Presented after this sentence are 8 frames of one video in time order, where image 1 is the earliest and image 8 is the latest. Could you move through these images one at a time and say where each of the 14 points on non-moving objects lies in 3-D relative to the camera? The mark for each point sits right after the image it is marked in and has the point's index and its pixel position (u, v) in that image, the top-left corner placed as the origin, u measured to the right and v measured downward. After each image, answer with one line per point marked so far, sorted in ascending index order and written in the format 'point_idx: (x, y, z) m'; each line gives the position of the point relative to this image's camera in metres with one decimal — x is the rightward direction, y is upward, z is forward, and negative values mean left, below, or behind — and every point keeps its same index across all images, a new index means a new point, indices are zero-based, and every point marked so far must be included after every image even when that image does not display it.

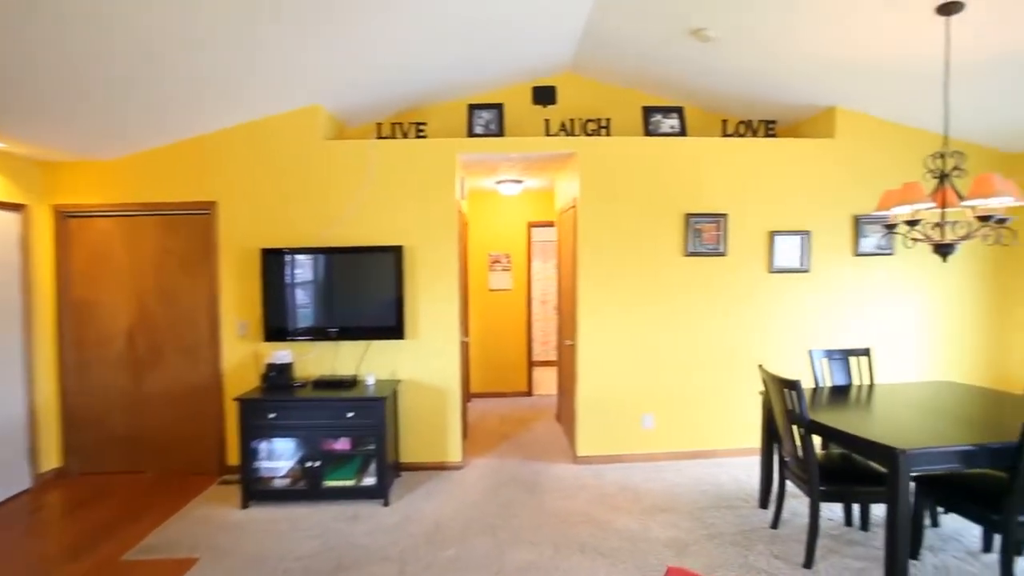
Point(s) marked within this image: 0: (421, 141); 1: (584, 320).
0: (-0.7, +1.1, +3.9) m
1: (+0.6, -0.3, +4.1) m
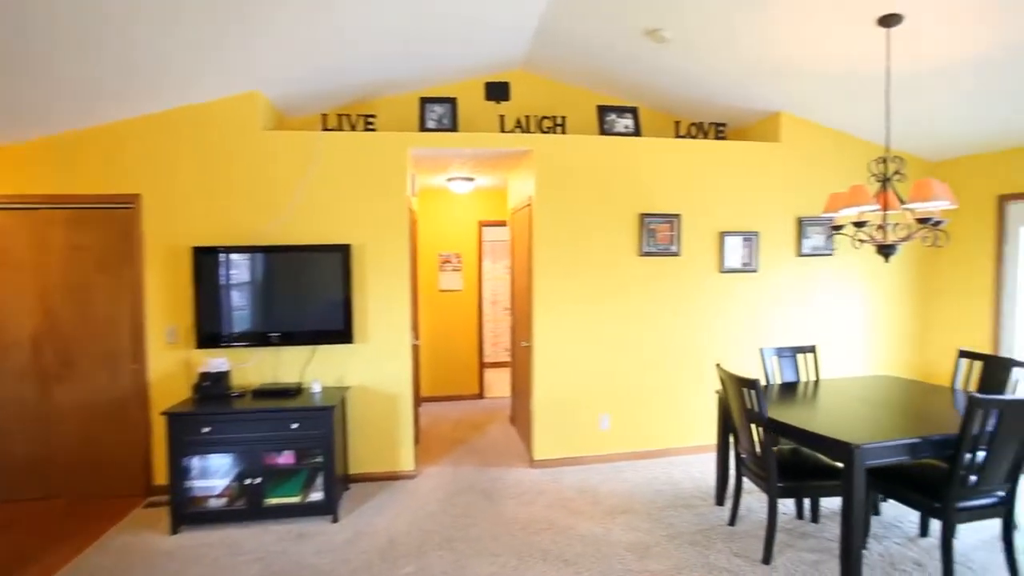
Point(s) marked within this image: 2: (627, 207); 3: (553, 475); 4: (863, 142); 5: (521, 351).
0: (-1.0, +1.1, +3.7) m
1: (+0.2, -0.3, +4.0) m
2: (+0.9, +0.7, +4.1) m
3: (+0.3, -1.4, +3.9) m
4: (+3.0, +1.3, +4.5) m
5: (+0.1, -0.6, +4.6) m
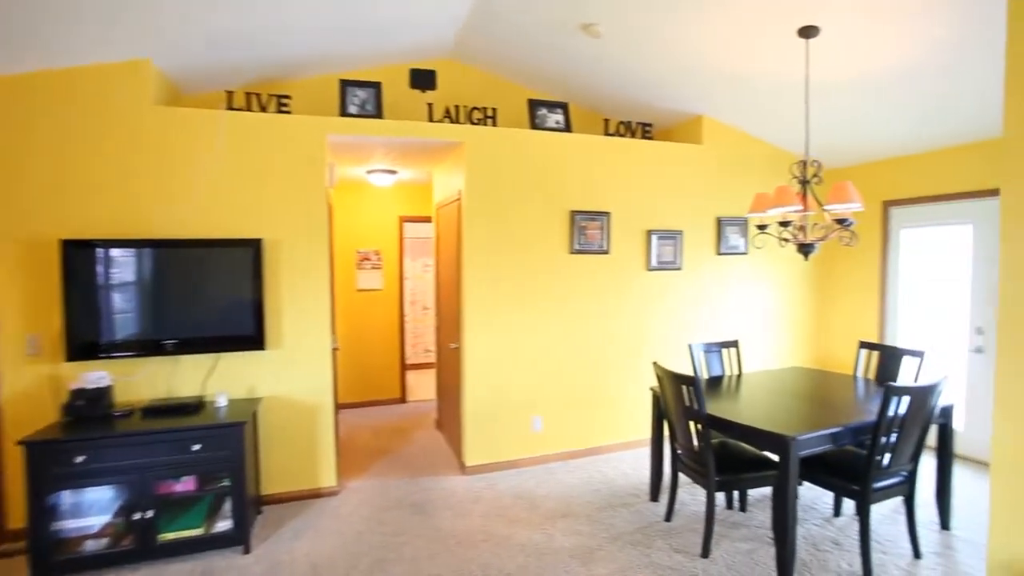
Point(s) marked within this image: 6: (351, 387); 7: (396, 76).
0: (-1.5, +1.1, +3.3) m
1: (-0.3, -0.3, +3.9) m
2: (+0.4, +0.7, +4.1) m
3: (-0.2, -1.4, +3.7) m
4: (+2.4, +1.3, +4.7) m
5: (-0.6, -0.6, +4.4) m
6: (-1.8, -1.1, +5.6) m
7: (-0.9, +1.7, +4.1) m
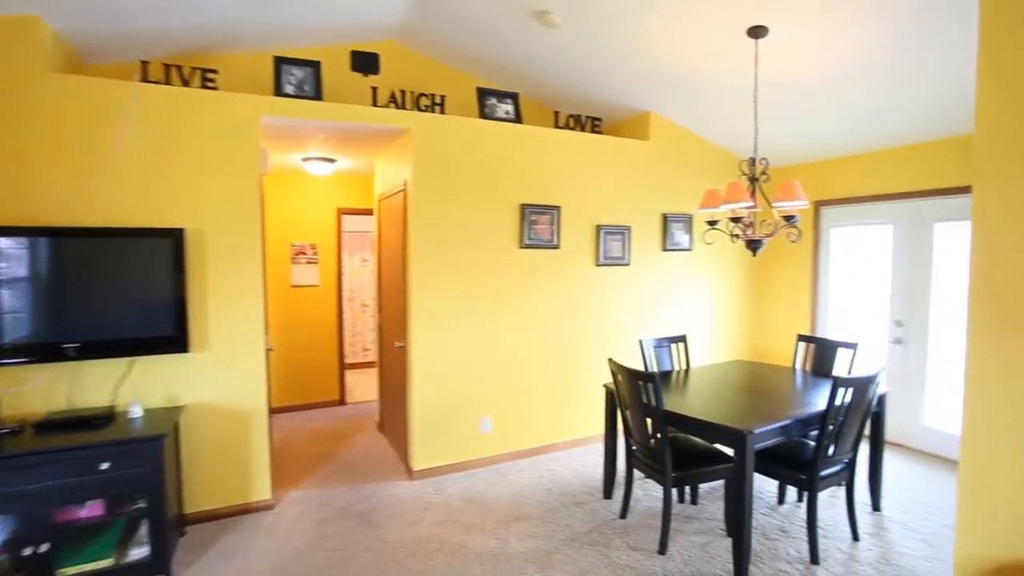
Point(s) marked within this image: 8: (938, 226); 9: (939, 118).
0: (-1.8, +1.1, +3.0) m
1: (-0.7, -0.2, +3.7) m
2: (0.0, +0.7, +4.0) m
3: (-0.5, -1.4, +3.6) m
4: (+1.9, +1.3, +4.9) m
5: (-1.0, -0.5, +4.2) m
6: (-2.3, -1.0, +5.2) m
7: (-1.3, +1.7, +3.8) m
8: (+3.3, +0.5, +4.0) m
9: (+3.0, +1.2, +3.6) m
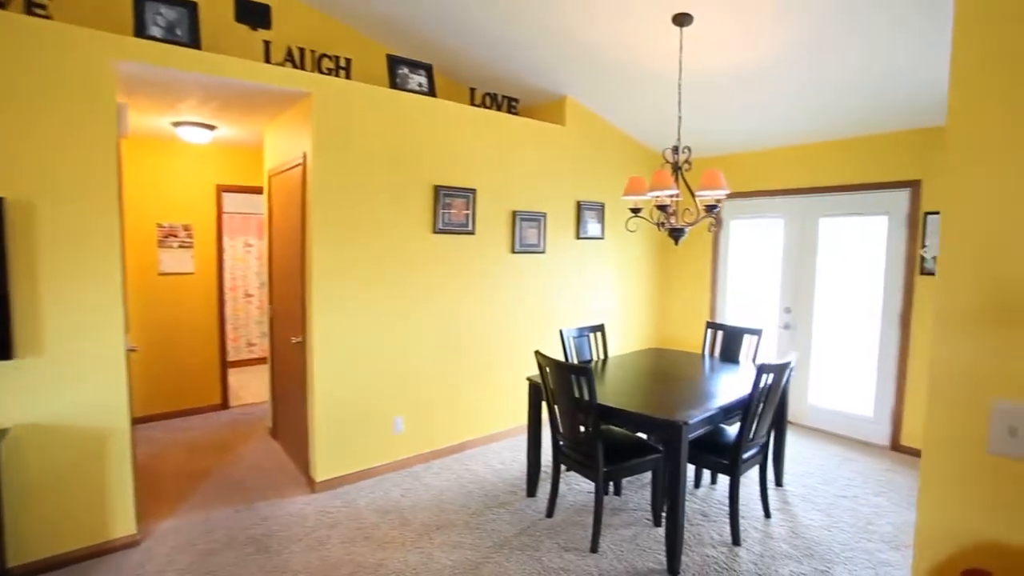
0: (-2.1, +1.2, +2.3) m
1: (-1.2, -0.1, +3.3) m
2: (-0.6, +0.8, +3.7) m
3: (-1.1, -1.3, +3.2) m
4: (+1.1, +1.4, +4.9) m
5: (-1.6, -0.4, +3.7) m
6: (-3.1, -0.9, +4.5) m
7: (-1.9, +1.8, +3.2) m
8: (+2.7, +0.6, +4.4) m
9: (+2.4, +1.3, +3.9) m
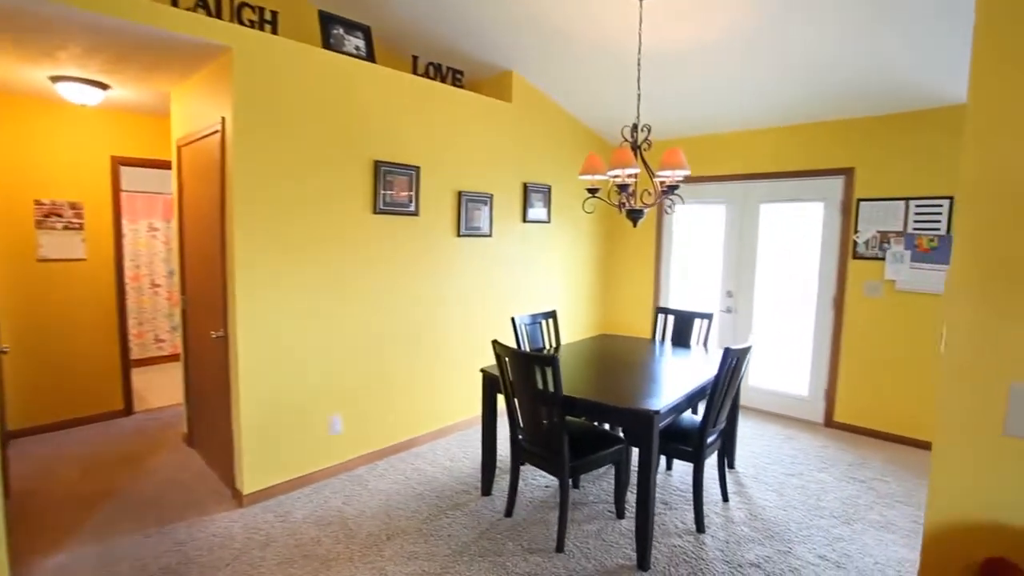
0: (-2.3, +1.2, +1.8) m
1: (-1.5, -0.1, +2.9) m
2: (-1.0, +0.9, +3.3) m
3: (-1.3, -1.2, +2.9) m
4: (+0.6, +1.6, +4.8) m
5: (-1.9, -0.4, +3.2) m
6: (-3.5, -0.8, +3.8) m
7: (-2.1, +1.9, +2.7) m
8: (+2.2, +0.7, +4.5) m
9: (+2.0, +1.4, +4.0) m
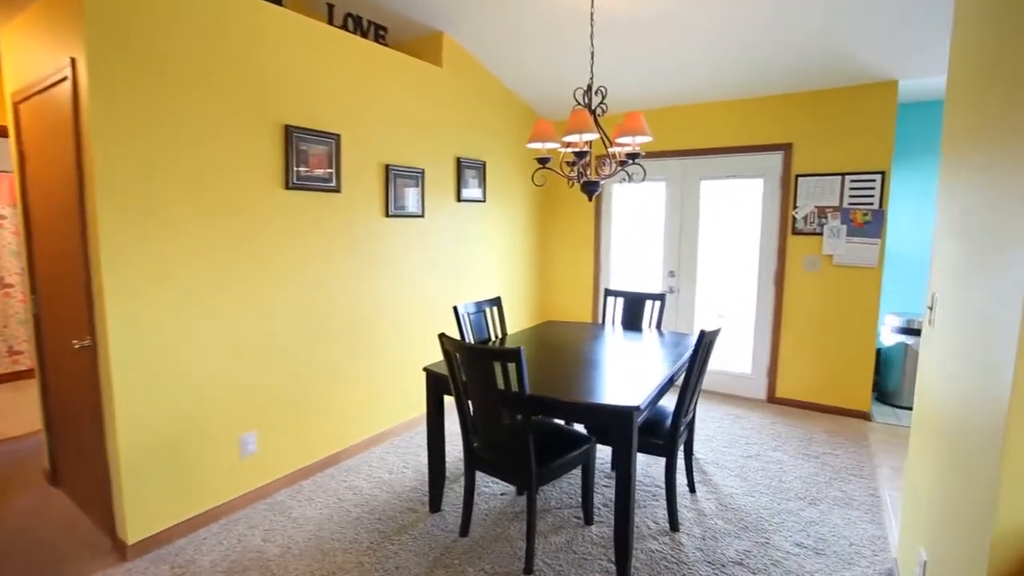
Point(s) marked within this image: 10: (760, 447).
0: (-2.4, +1.2, +1.0) m
1: (-1.7, 0.0, +2.3) m
2: (-1.3, +0.9, +2.7) m
3: (-1.5, -1.2, +2.3) m
4: (0.0, +1.7, +4.4) m
5: (-2.2, -0.3, +2.6) m
6: (-3.9, -0.9, +2.9) m
7: (-2.4, +1.9, +1.9) m
8: (+1.6, +0.9, +4.4) m
9: (+1.5, +1.6, +3.9) m
10: (+1.6, -1.1, +3.4) m
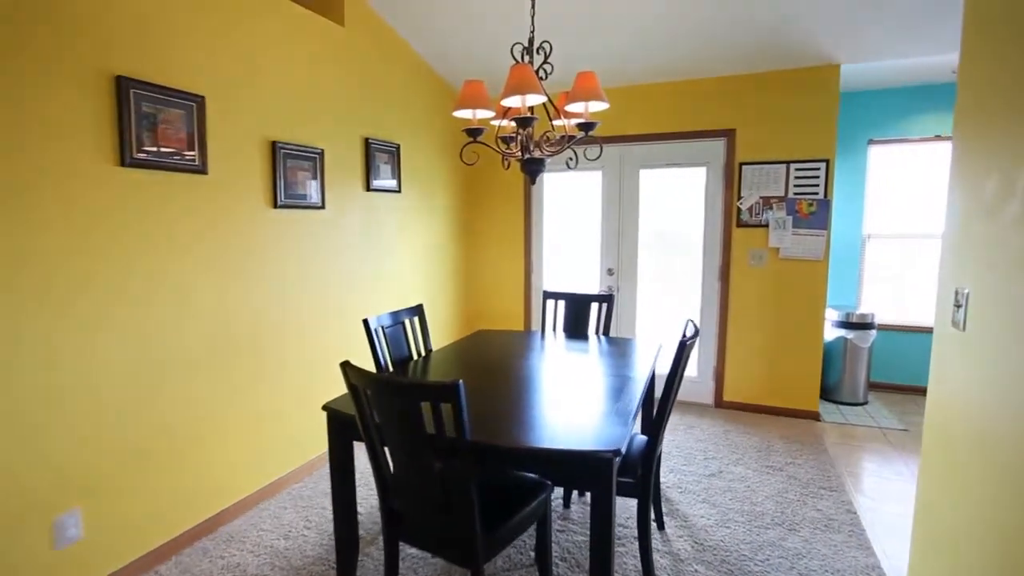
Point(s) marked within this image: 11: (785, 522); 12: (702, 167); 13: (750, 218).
0: (-2.4, +1.1, +0.1) m
1: (-1.9, -0.1, +1.4) m
2: (-1.6, +0.9, +2.0) m
3: (-1.7, -1.3, +1.5) m
4: (-0.7, +1.7, +3.8) m
5: (-2.5, -0.4, +1.6) m
6: (-4.1, -1.0, +1.7) m
7: (-2.6, +1.8, +1.0) m
8: (+1.0, +0.9, +4.0) m
9: (+1.0, +1.6, +3.5) m
10: (+1.2, -1.0, +3.0) m
11: (+1.3, -1.1, +2.5) m
12: (+1.4, +0.9, +3.9) m
13: (+1.7, +0.5, +3.8) m
